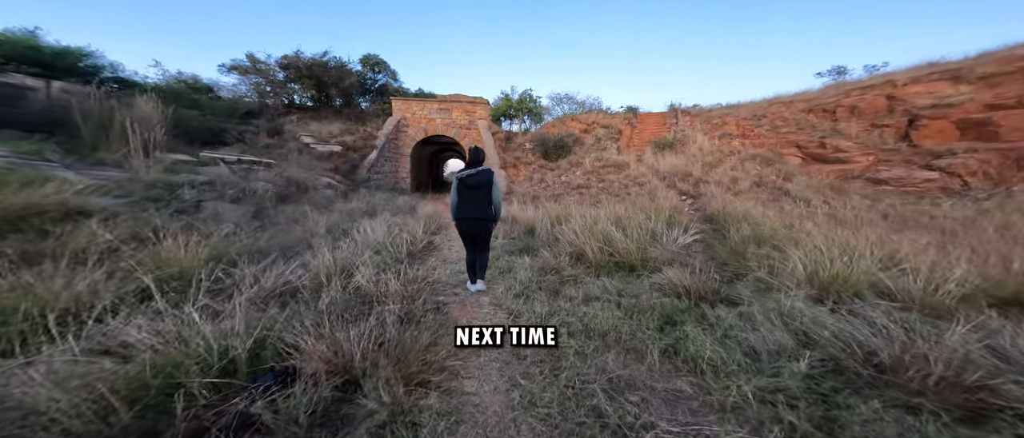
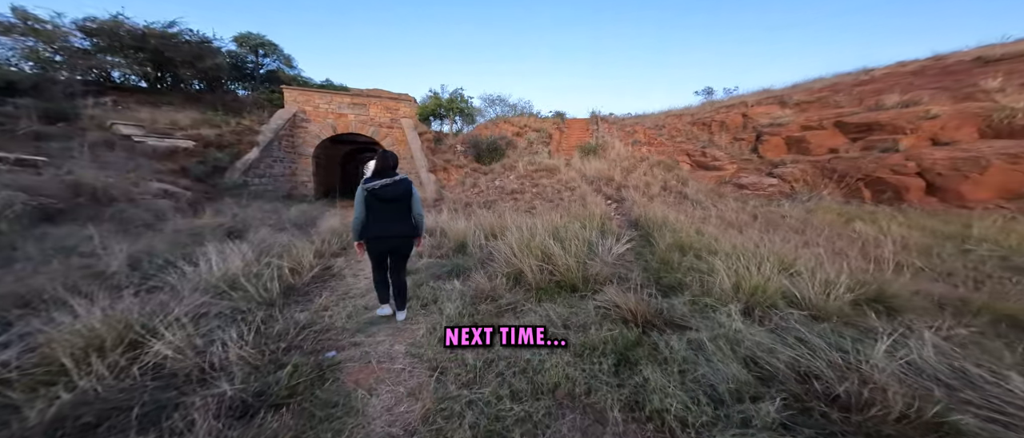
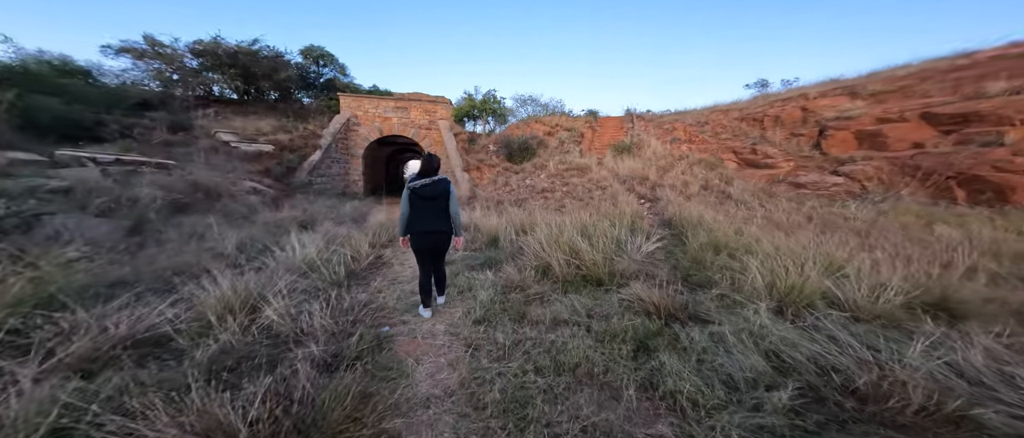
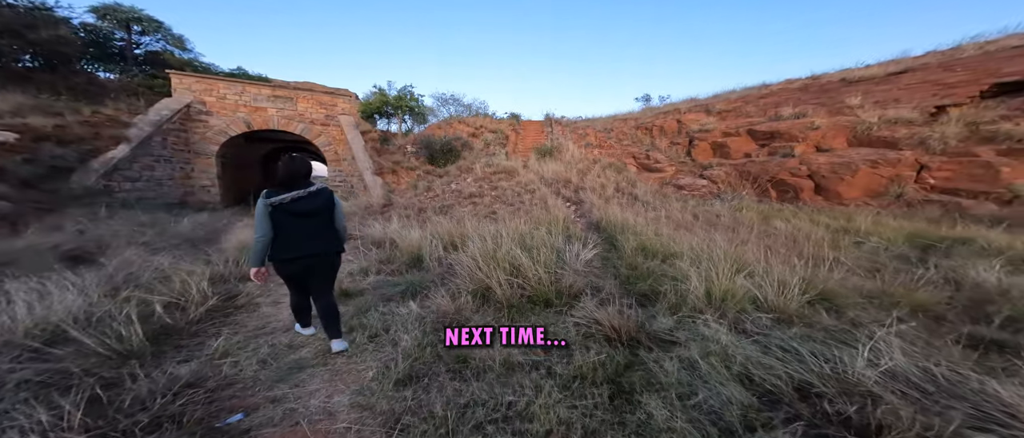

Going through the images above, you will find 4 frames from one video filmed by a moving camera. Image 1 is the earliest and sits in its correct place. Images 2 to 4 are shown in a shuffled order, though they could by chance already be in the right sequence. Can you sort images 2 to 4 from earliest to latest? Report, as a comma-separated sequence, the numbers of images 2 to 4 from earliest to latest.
3, 2, 4
